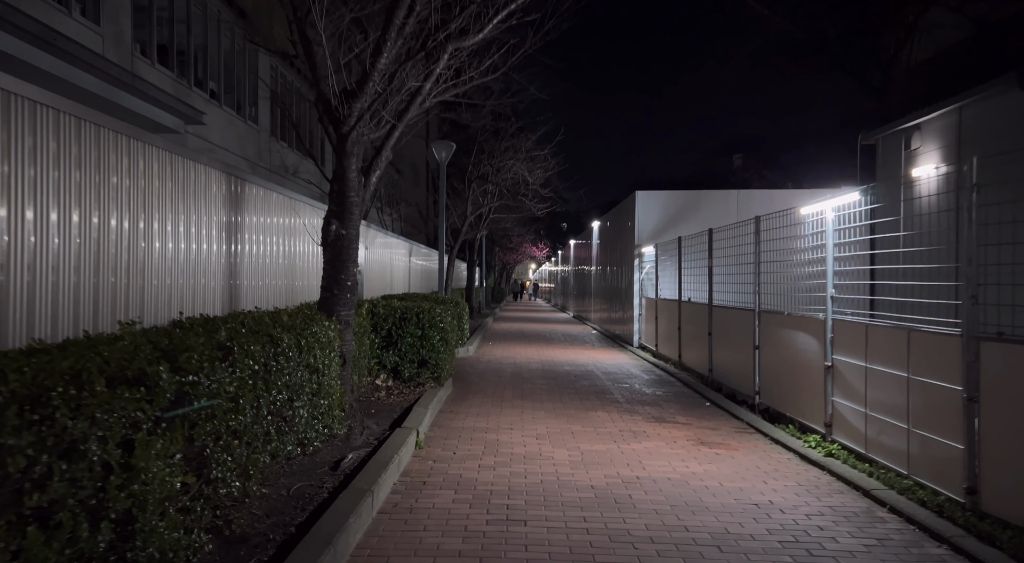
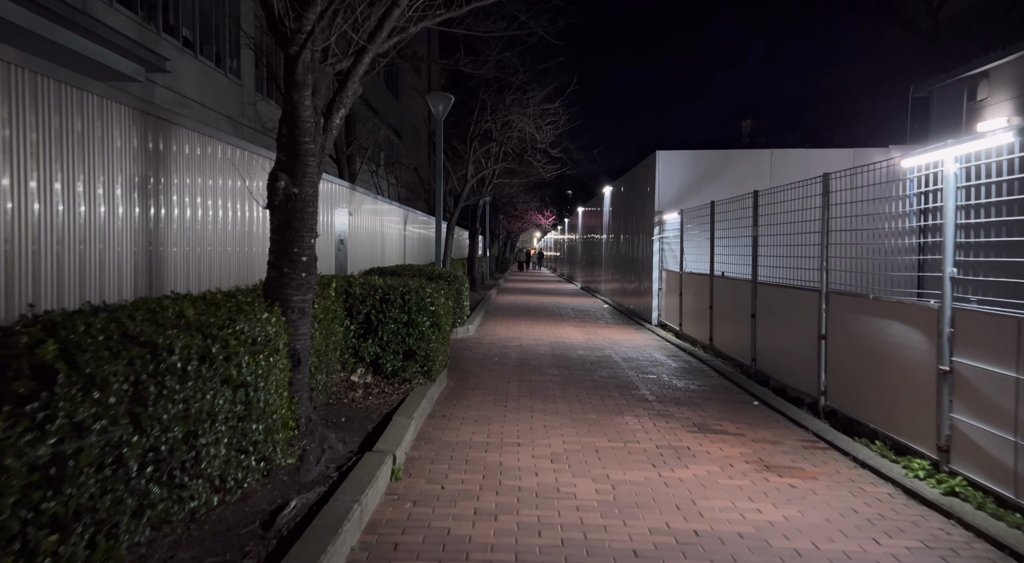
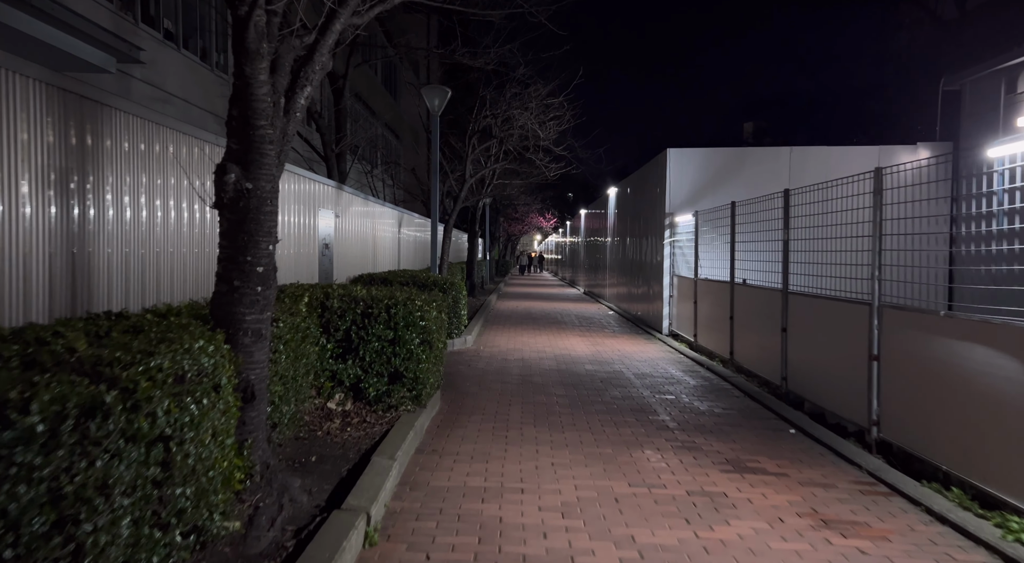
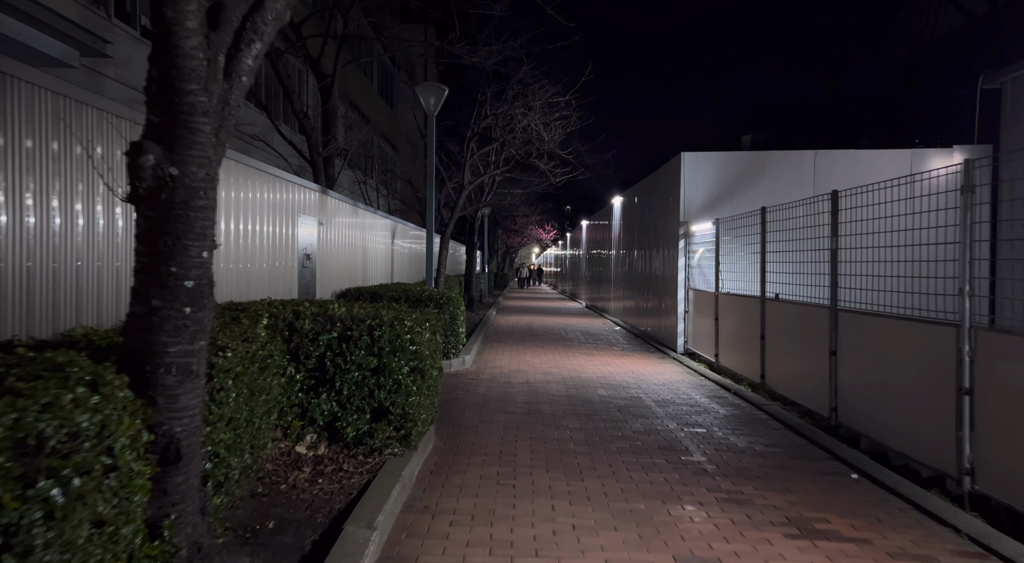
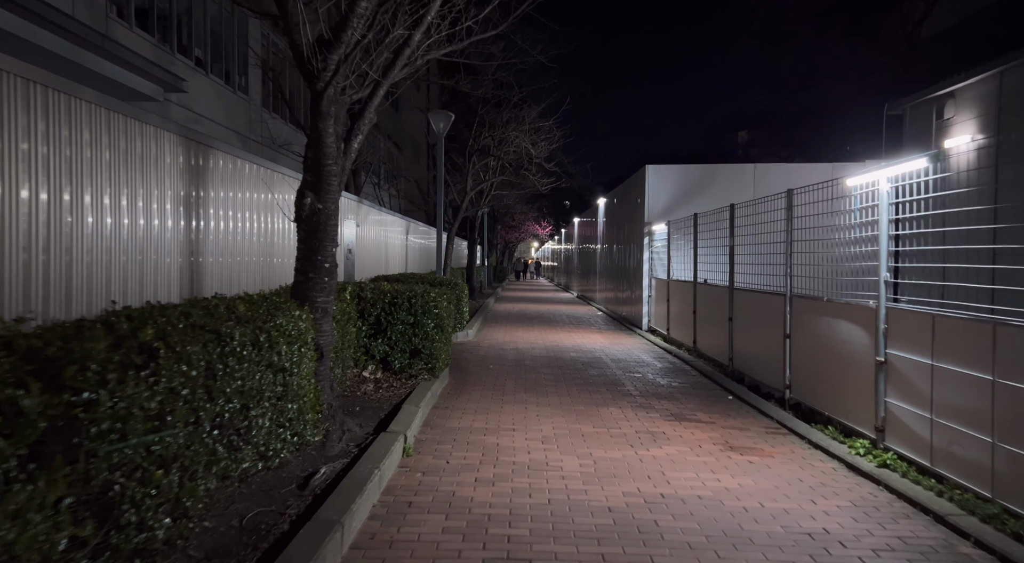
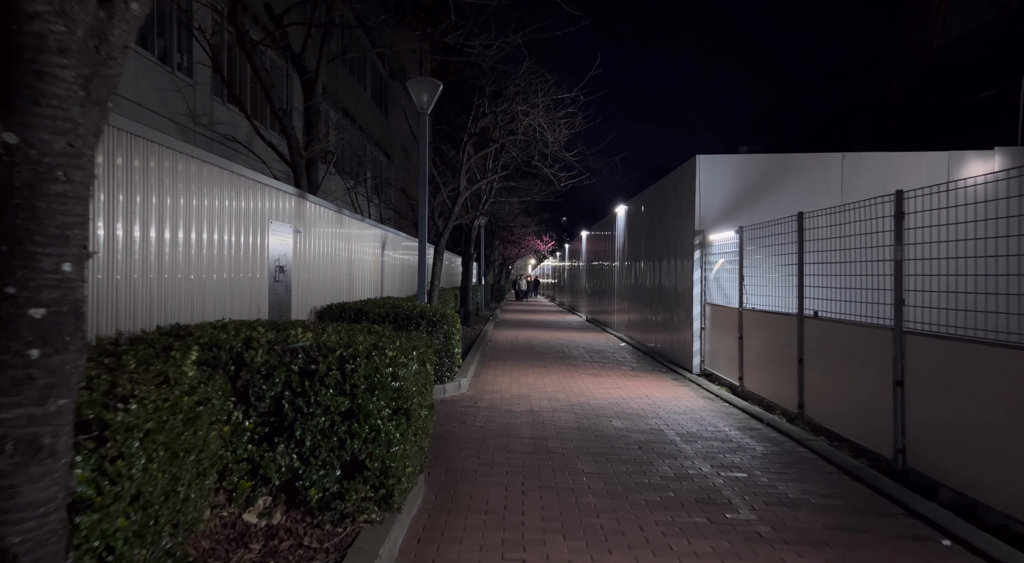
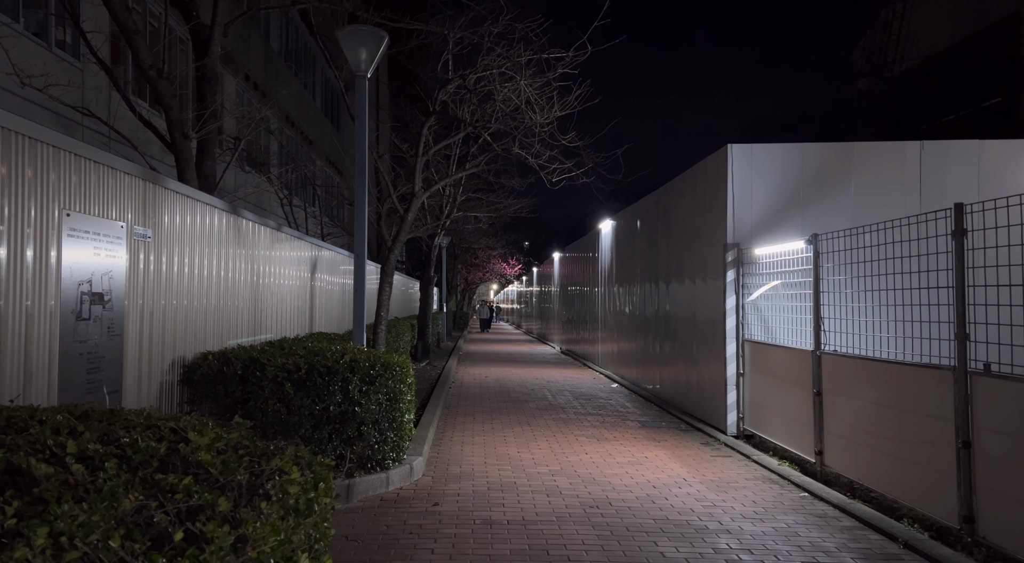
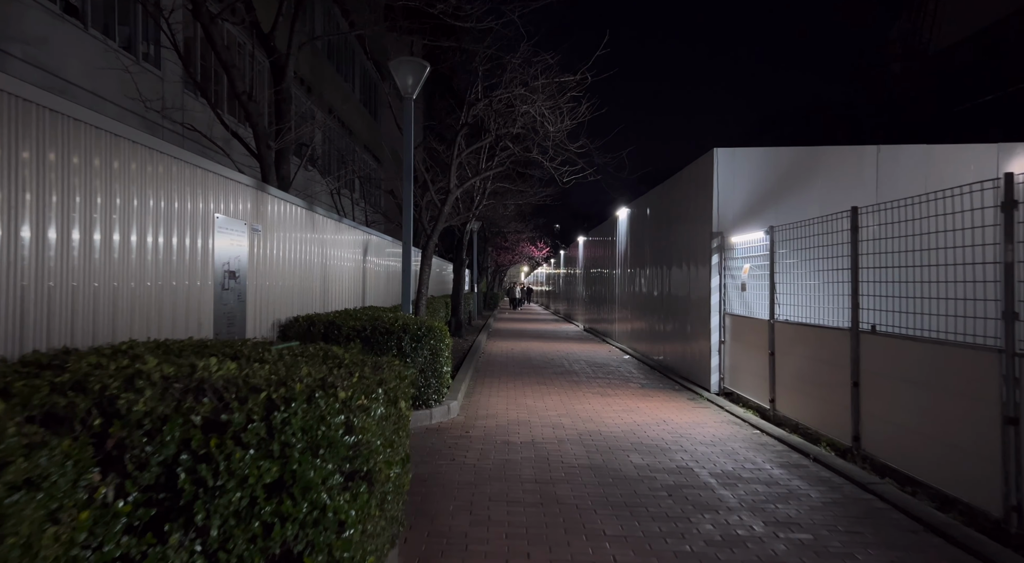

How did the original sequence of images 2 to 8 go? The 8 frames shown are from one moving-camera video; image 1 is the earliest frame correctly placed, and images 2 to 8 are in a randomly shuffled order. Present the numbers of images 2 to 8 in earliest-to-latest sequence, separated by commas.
5, 2, 3, 4, 6, 8, 7
